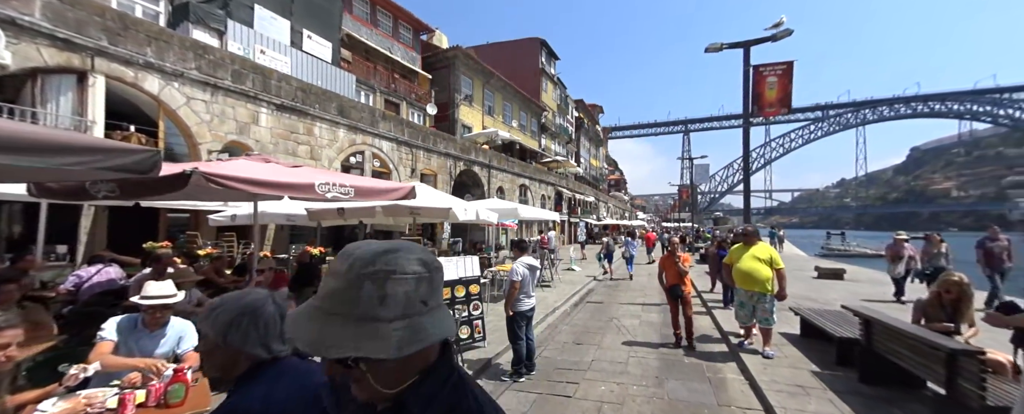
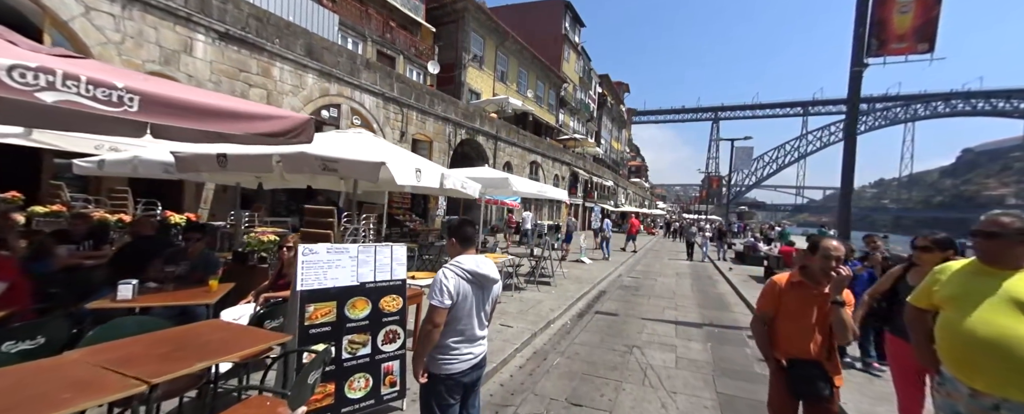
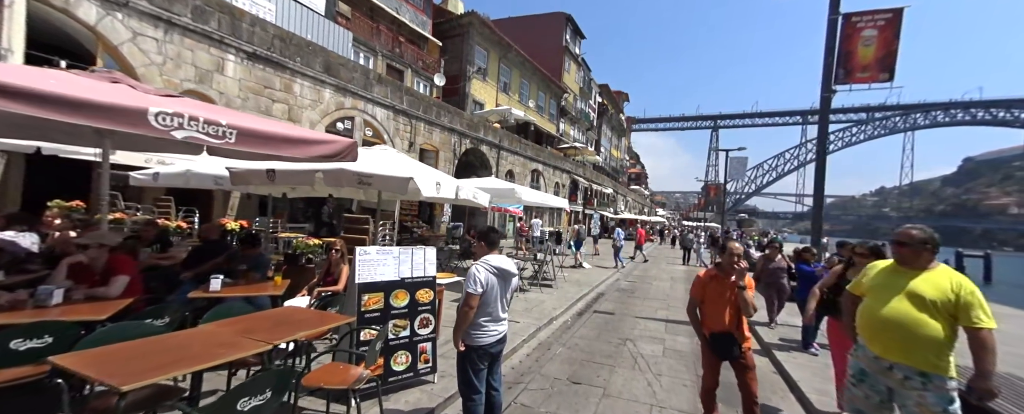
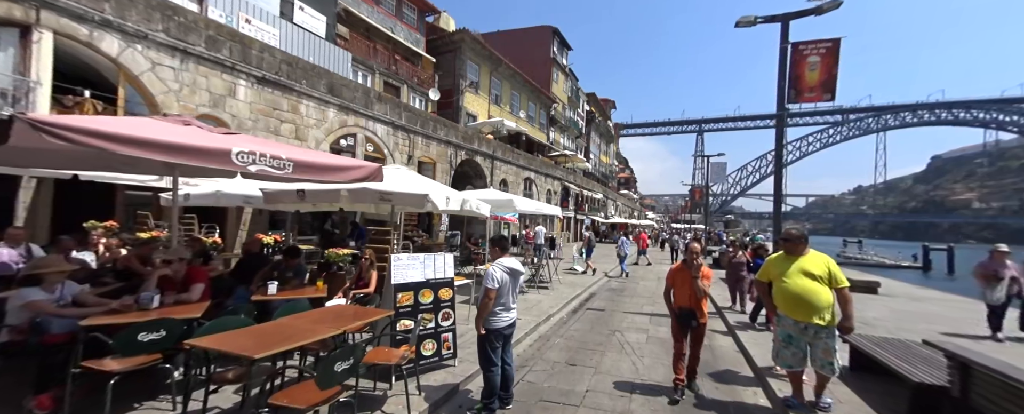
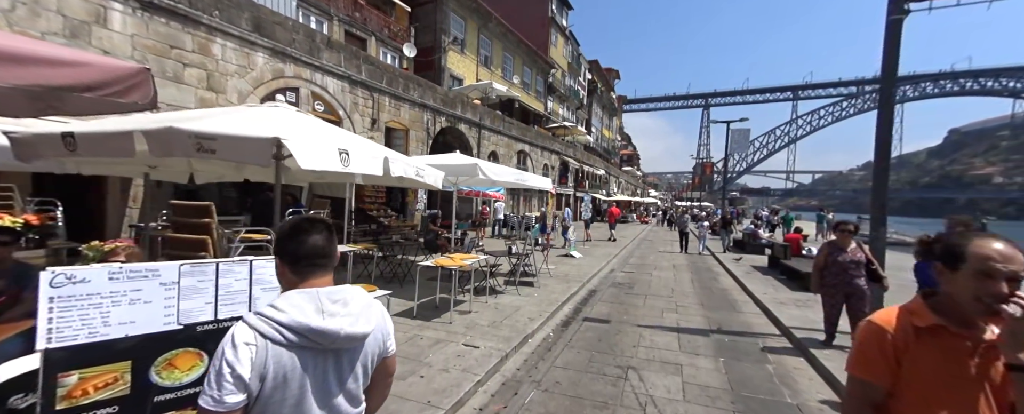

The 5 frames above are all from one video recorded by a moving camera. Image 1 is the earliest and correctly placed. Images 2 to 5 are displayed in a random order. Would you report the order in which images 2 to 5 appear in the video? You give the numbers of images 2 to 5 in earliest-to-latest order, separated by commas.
4, 3, 2, 5
